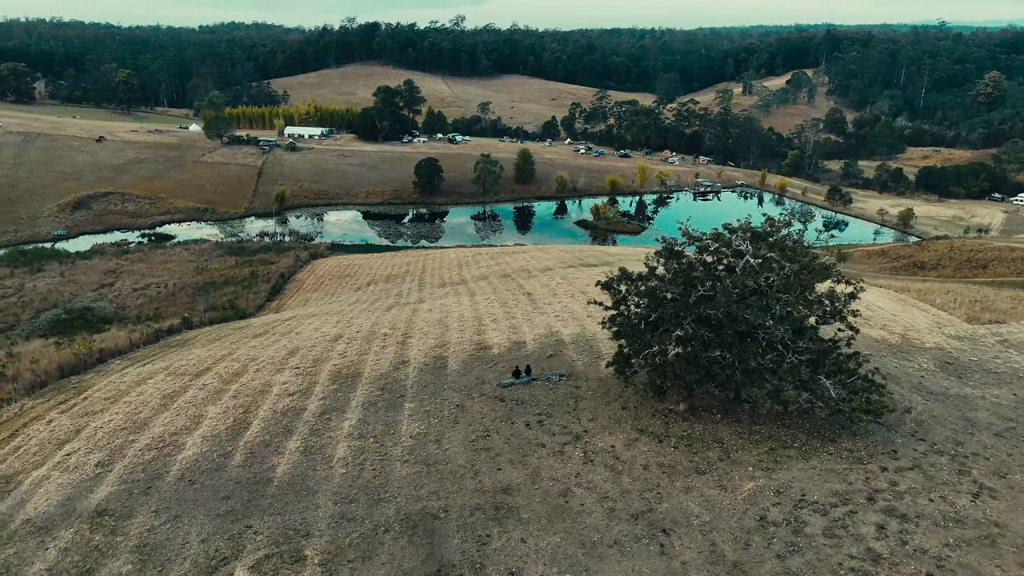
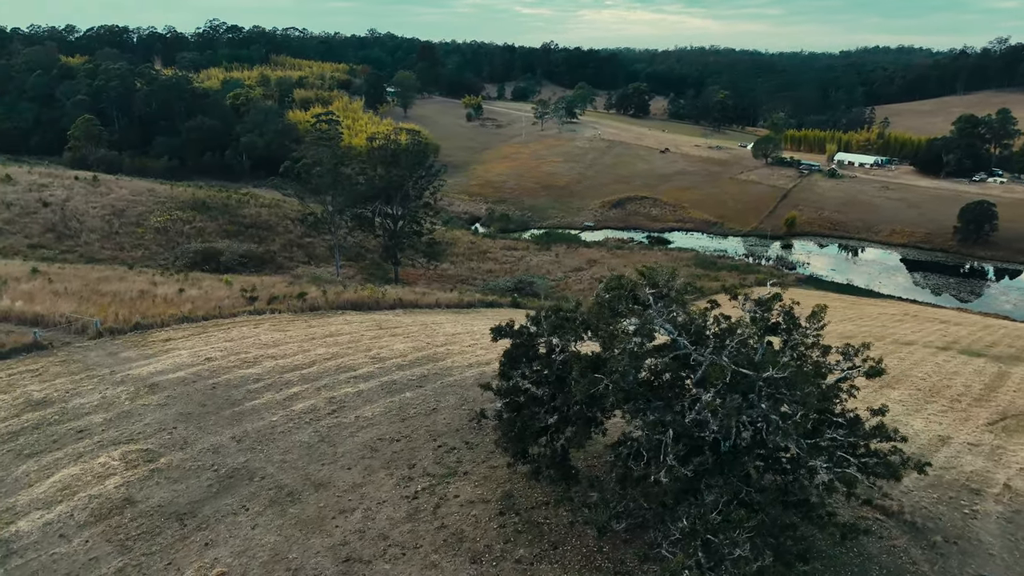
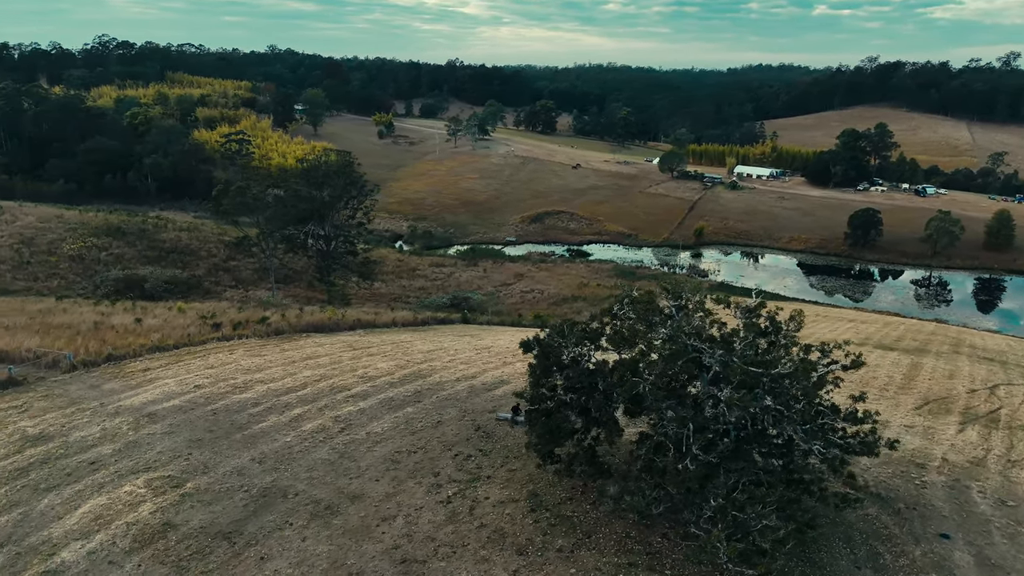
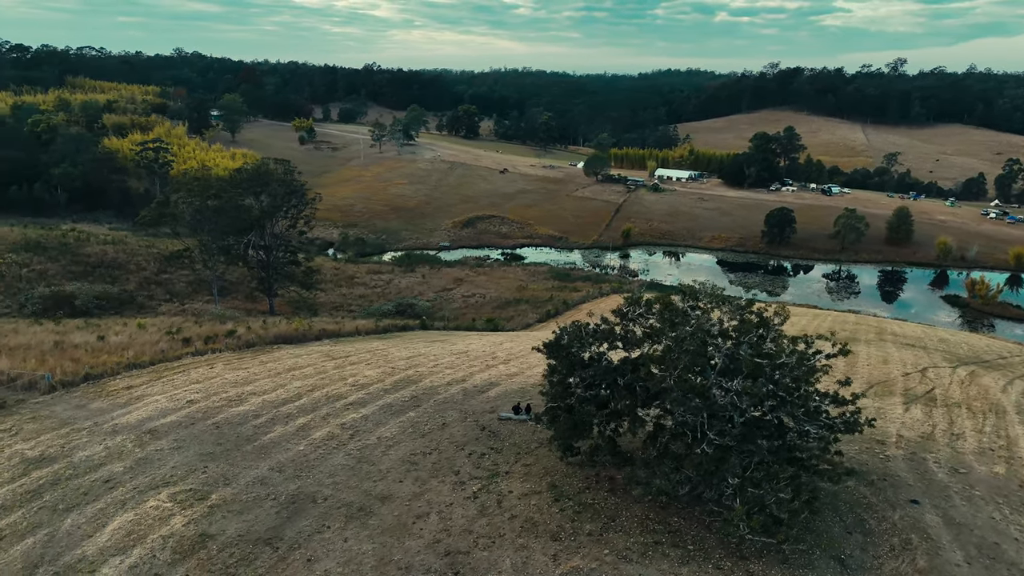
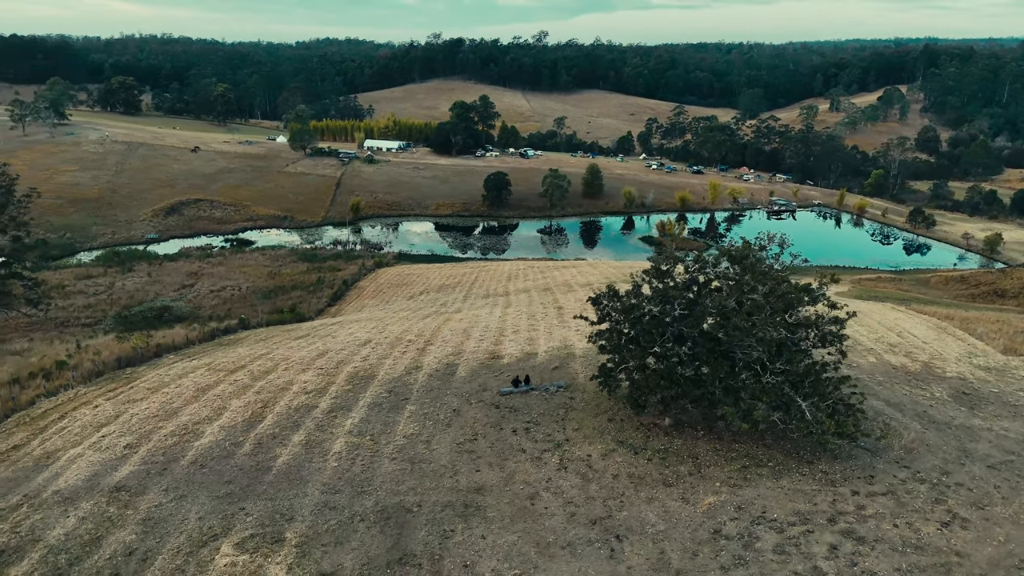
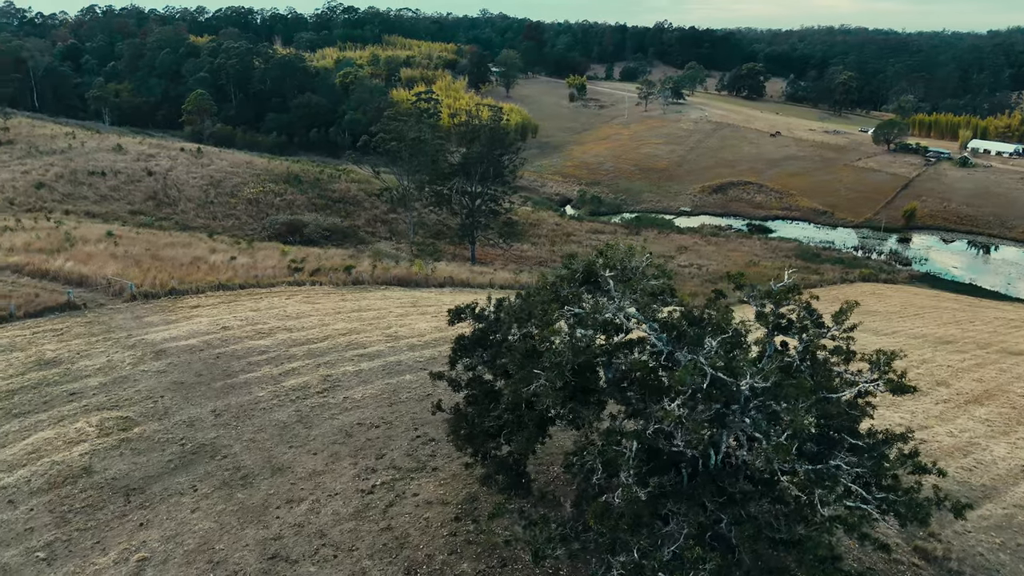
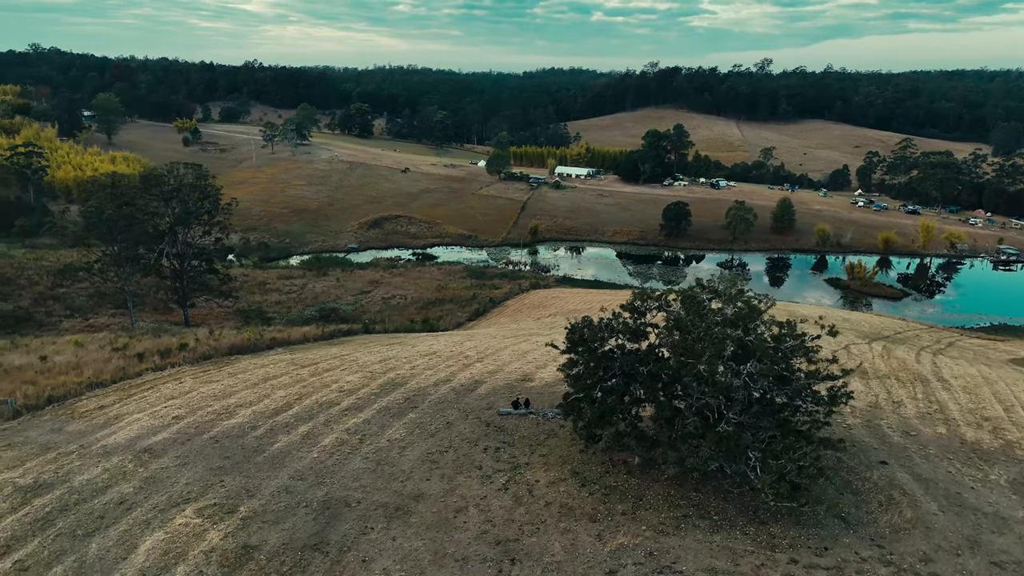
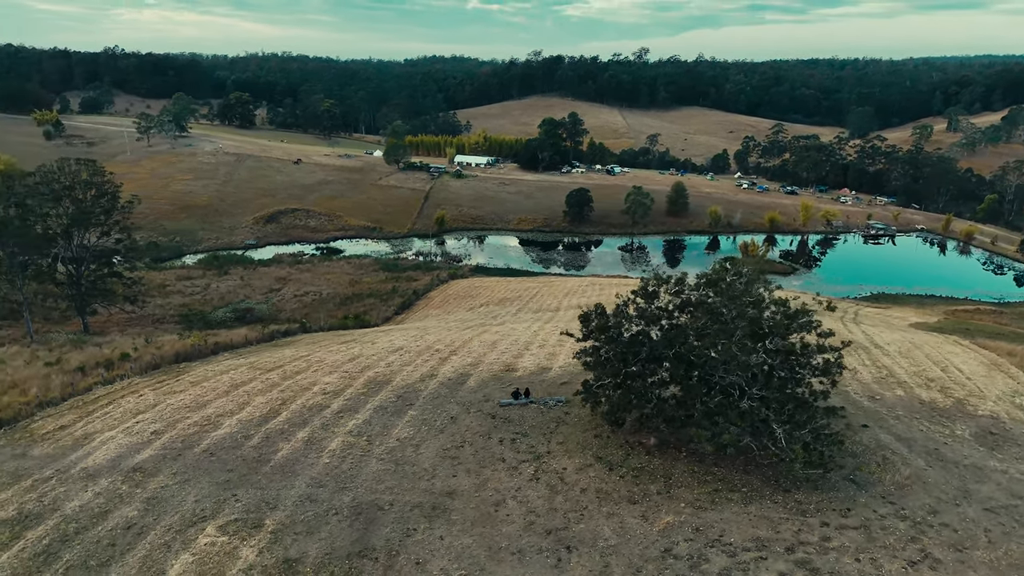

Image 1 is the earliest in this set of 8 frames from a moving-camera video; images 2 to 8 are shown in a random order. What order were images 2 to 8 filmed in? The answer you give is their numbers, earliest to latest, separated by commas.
5, 8, 7, 4, 3, 2, 6
